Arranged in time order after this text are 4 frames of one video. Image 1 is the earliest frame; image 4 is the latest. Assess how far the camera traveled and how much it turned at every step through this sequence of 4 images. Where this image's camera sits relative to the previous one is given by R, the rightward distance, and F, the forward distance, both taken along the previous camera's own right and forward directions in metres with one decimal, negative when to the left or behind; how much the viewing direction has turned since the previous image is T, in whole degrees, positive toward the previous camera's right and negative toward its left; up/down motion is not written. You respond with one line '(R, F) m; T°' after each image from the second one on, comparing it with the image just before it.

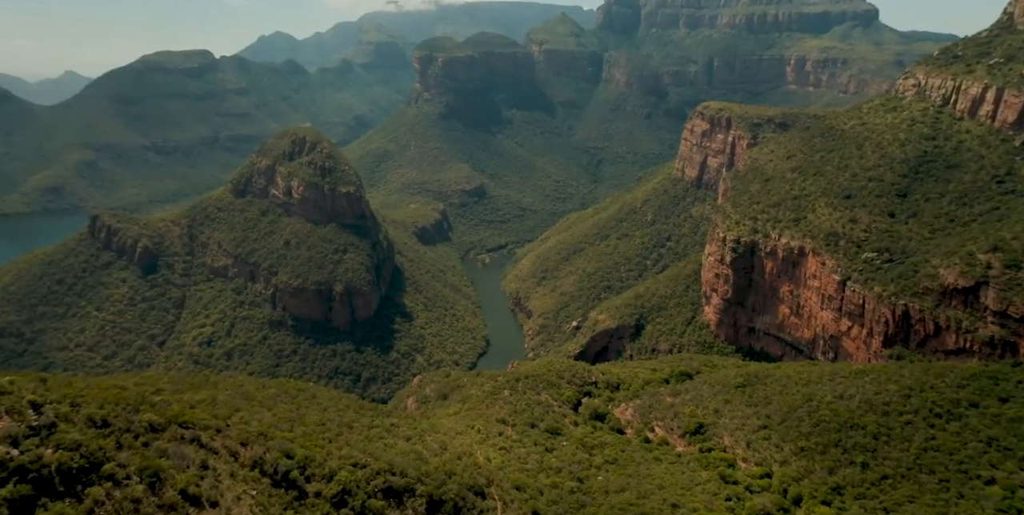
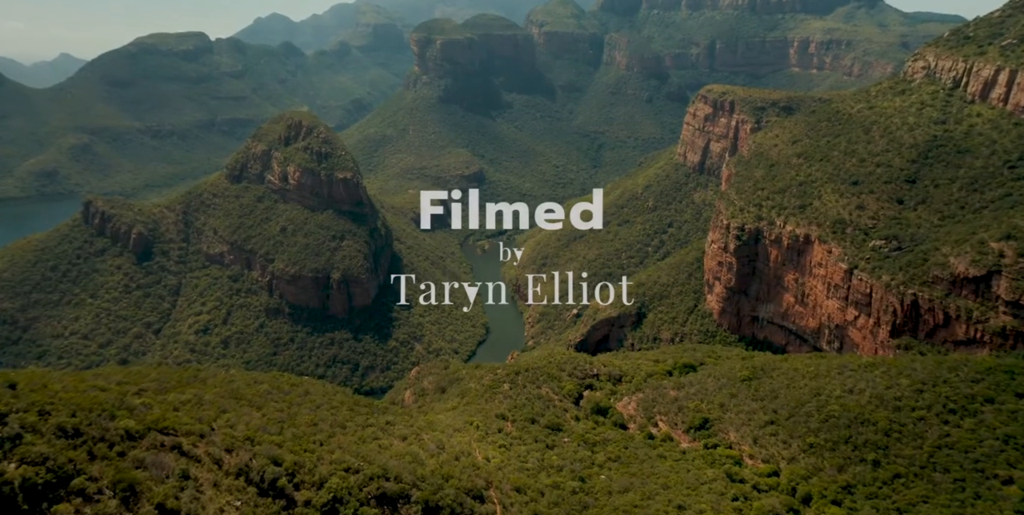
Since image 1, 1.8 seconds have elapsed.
(0.0, +1.6) m; 0°
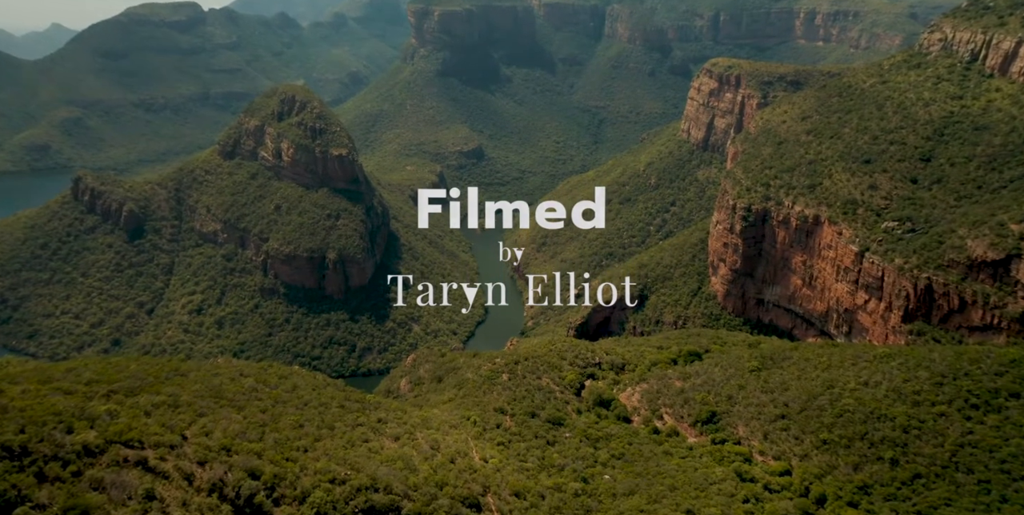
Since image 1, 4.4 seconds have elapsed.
(0.0, +2.5) m; 0°
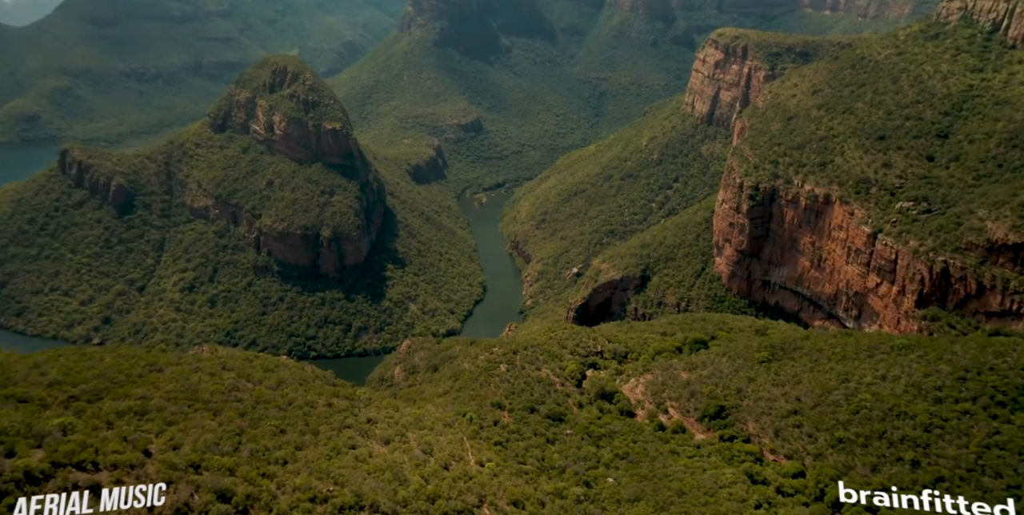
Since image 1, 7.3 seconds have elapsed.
(+0.1, +2.7) m; 0°
